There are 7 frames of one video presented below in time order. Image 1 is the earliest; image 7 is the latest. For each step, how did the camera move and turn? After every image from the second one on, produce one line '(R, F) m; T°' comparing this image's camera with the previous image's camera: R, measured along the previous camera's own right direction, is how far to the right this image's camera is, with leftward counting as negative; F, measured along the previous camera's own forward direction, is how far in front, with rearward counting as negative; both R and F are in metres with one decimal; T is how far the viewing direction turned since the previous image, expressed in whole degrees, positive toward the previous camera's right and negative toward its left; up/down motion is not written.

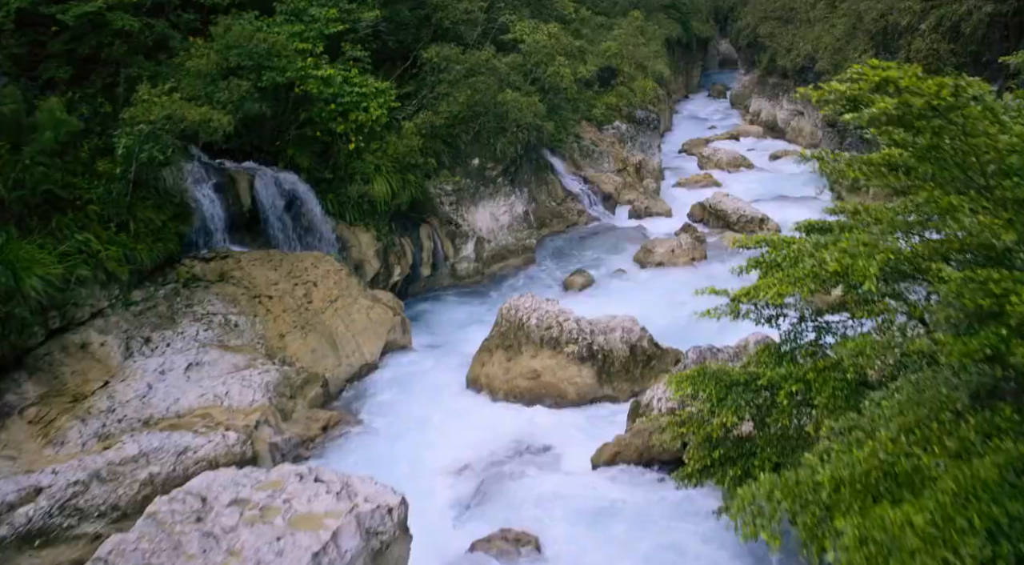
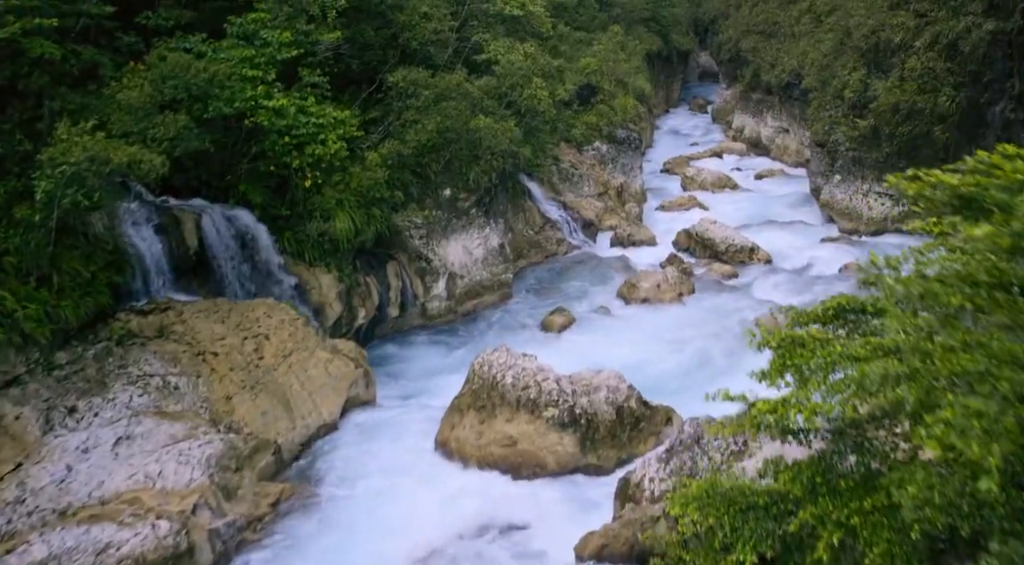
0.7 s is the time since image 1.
(+0.1, +1.2) m; +1°
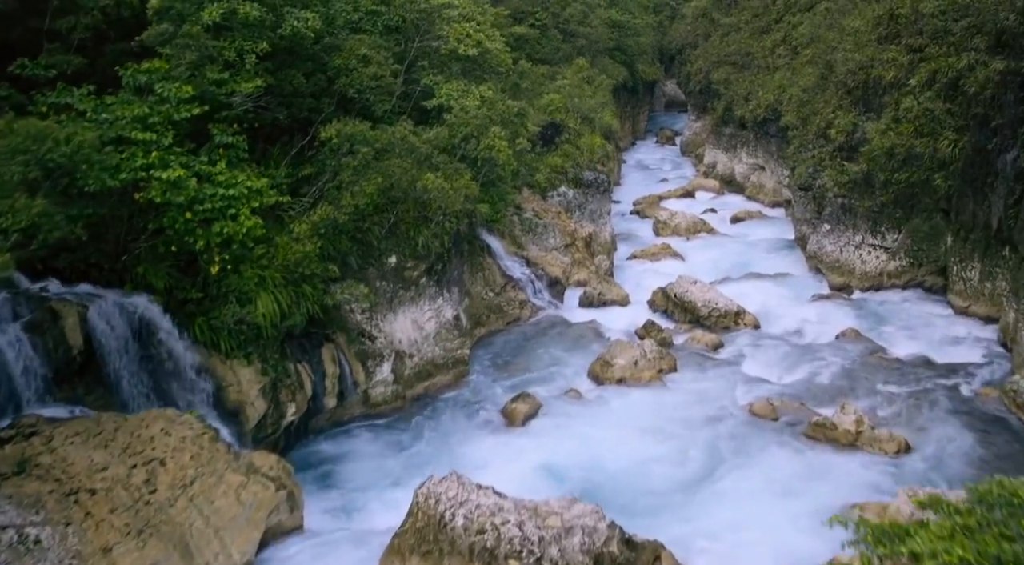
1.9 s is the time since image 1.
(+0.2, +2.1) m; +2°
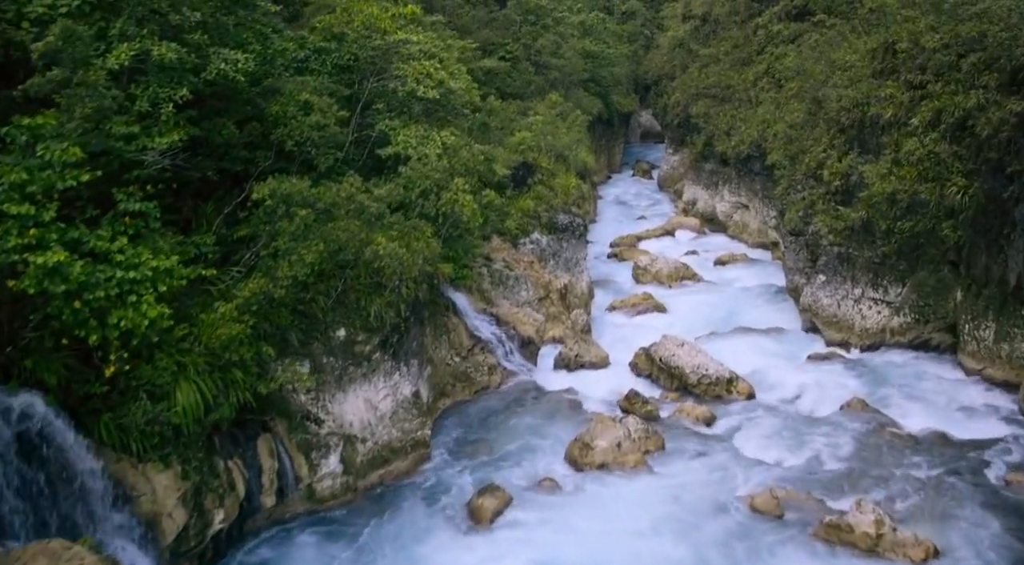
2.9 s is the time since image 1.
(+0.2, +1.7) m; +2°
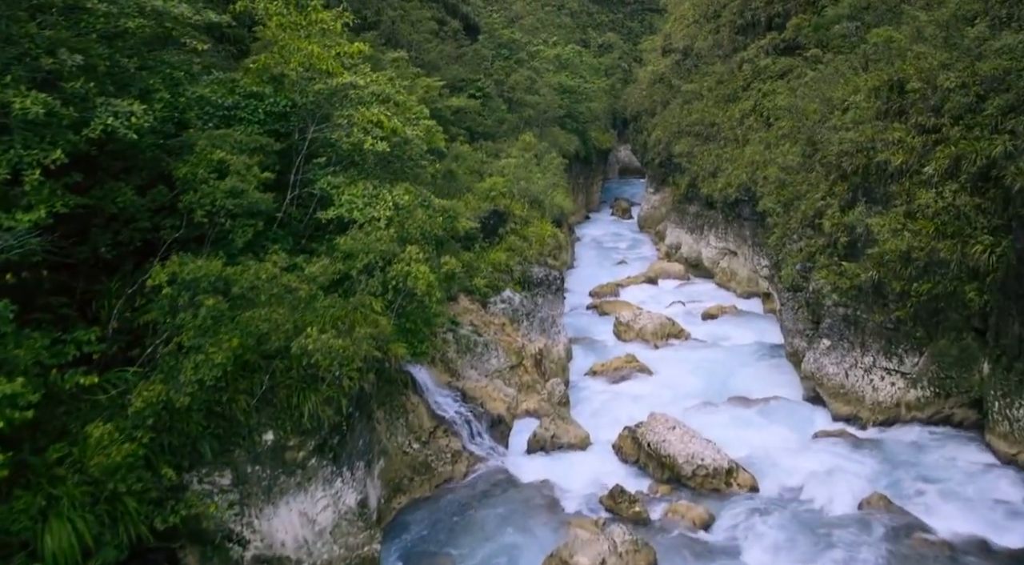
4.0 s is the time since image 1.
(+0.3, +2.0) m; +1°
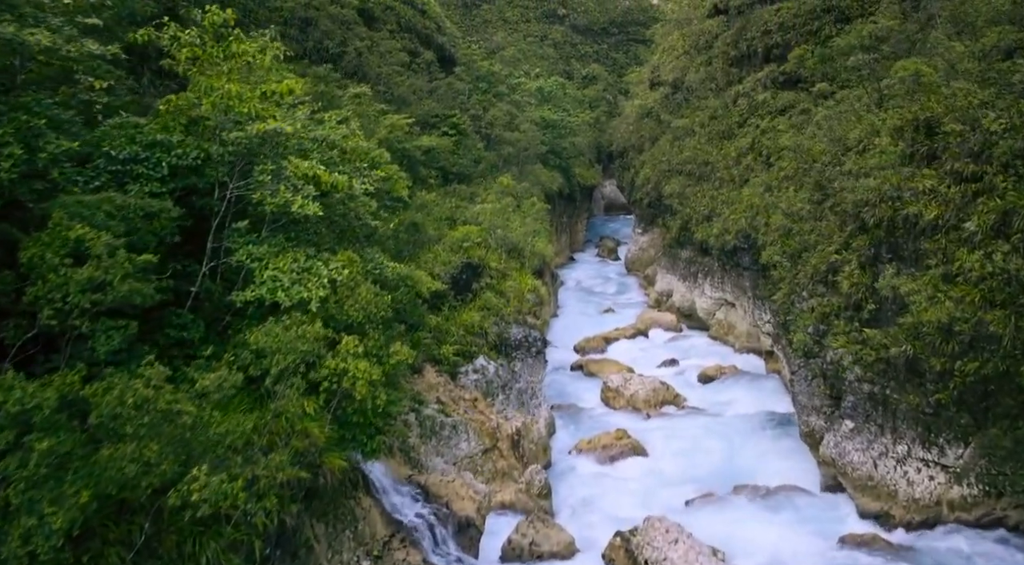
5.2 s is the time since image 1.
(+0.3, +2.3) m; +1°
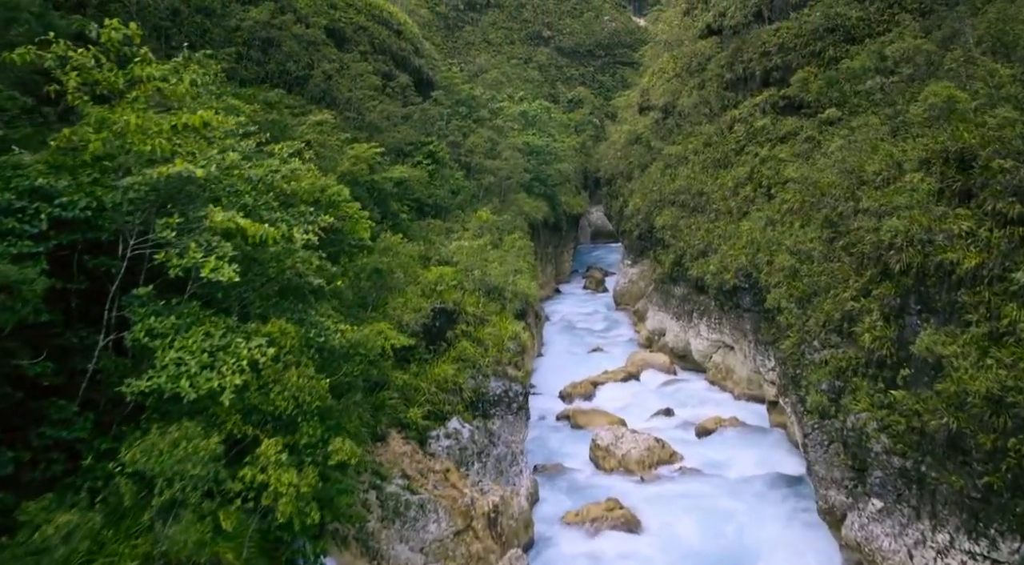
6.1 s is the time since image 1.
(+0.2, +1.9) m; +1°
